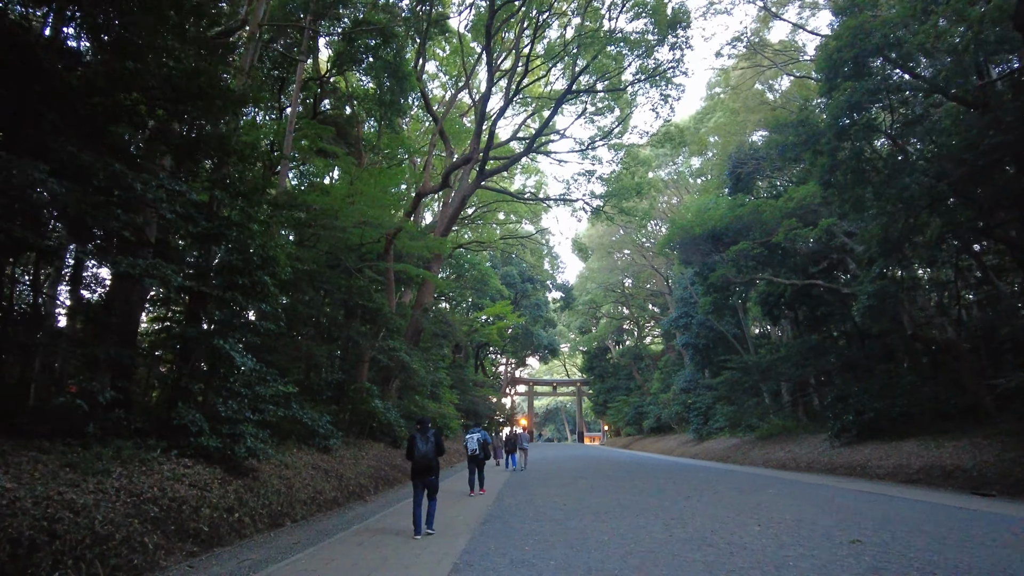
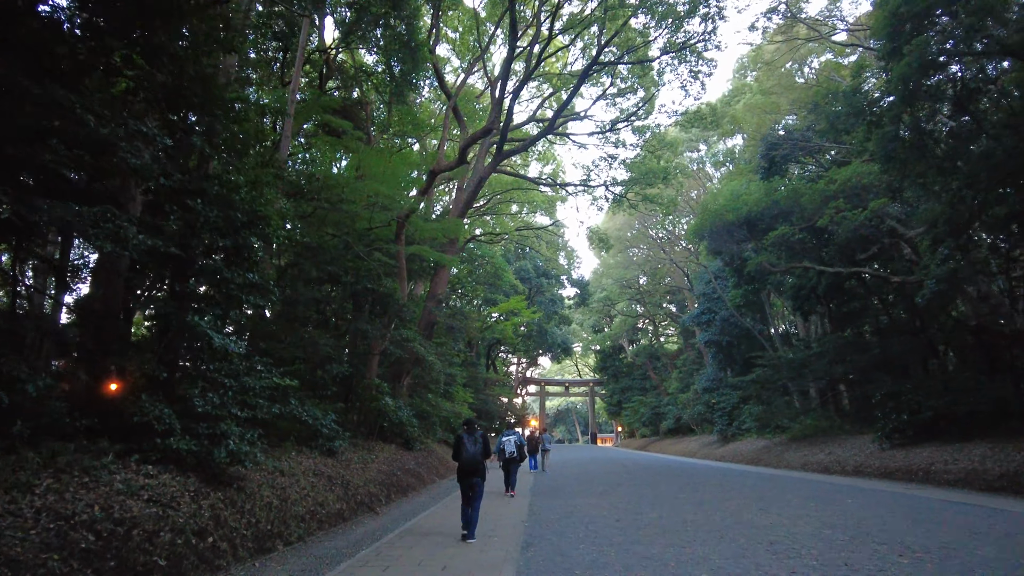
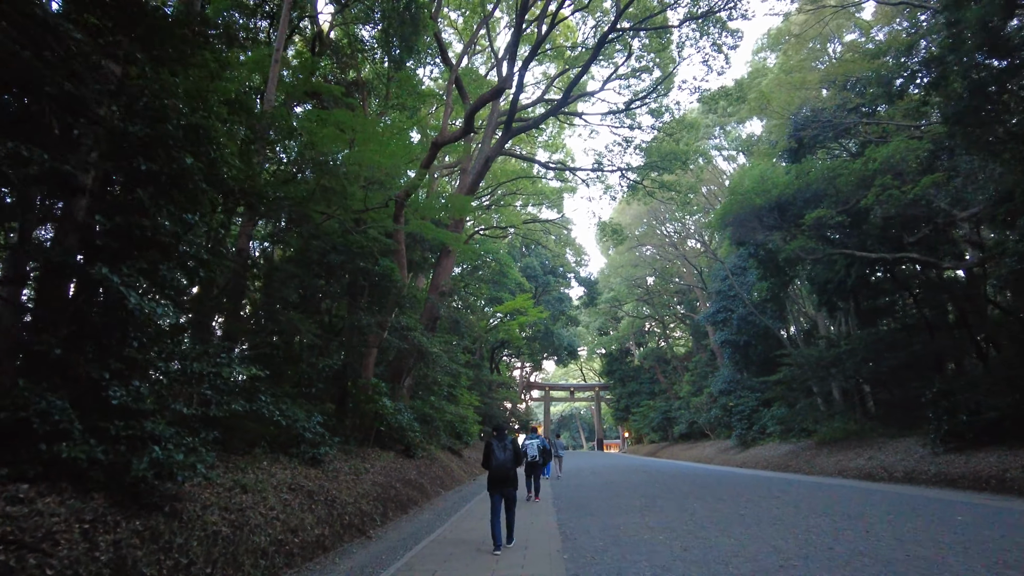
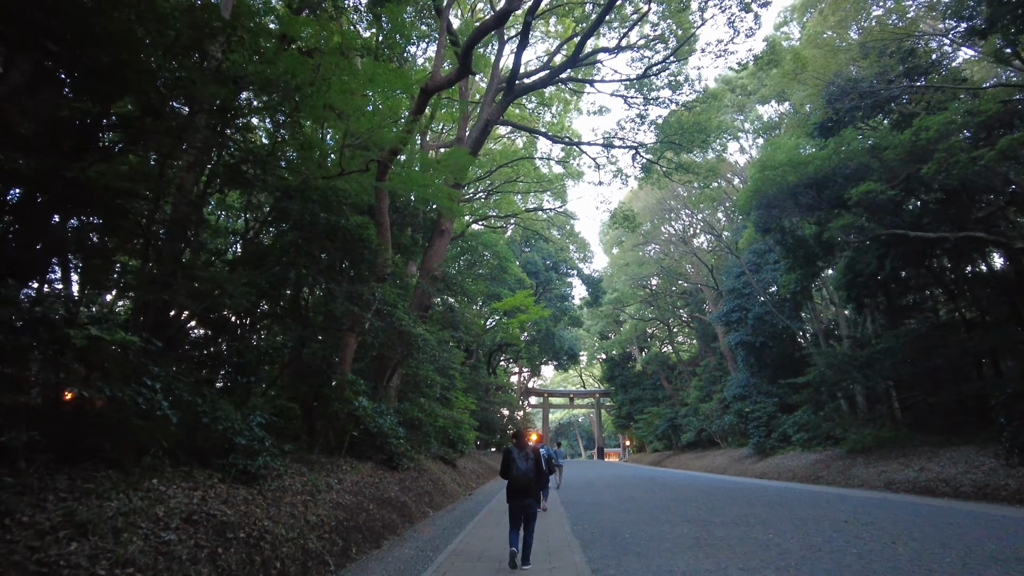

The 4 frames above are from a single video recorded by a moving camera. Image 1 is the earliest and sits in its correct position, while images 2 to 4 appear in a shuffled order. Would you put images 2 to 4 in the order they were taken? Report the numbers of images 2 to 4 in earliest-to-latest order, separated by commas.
2, 3, 4
